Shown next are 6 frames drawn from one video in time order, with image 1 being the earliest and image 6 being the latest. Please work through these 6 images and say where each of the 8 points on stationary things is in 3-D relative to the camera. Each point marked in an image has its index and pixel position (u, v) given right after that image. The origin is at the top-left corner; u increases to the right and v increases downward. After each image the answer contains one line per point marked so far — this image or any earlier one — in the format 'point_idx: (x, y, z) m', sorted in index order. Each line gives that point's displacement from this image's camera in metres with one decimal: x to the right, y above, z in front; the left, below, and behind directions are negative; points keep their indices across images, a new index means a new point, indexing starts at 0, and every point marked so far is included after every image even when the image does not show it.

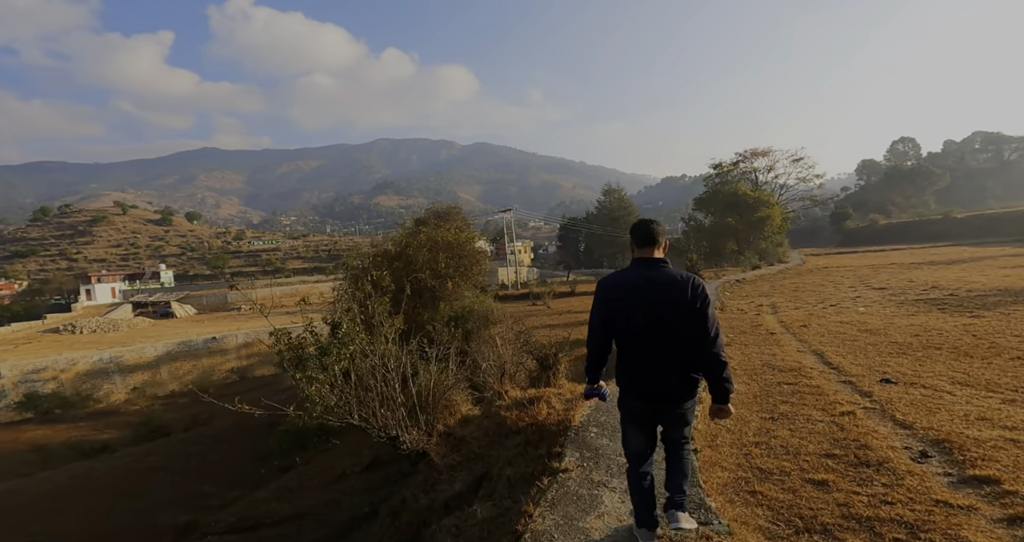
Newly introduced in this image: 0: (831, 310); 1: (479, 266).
0: (+7.5, -0.9, +12.1) m
1: (-1.1, +0.1, +17.8) m
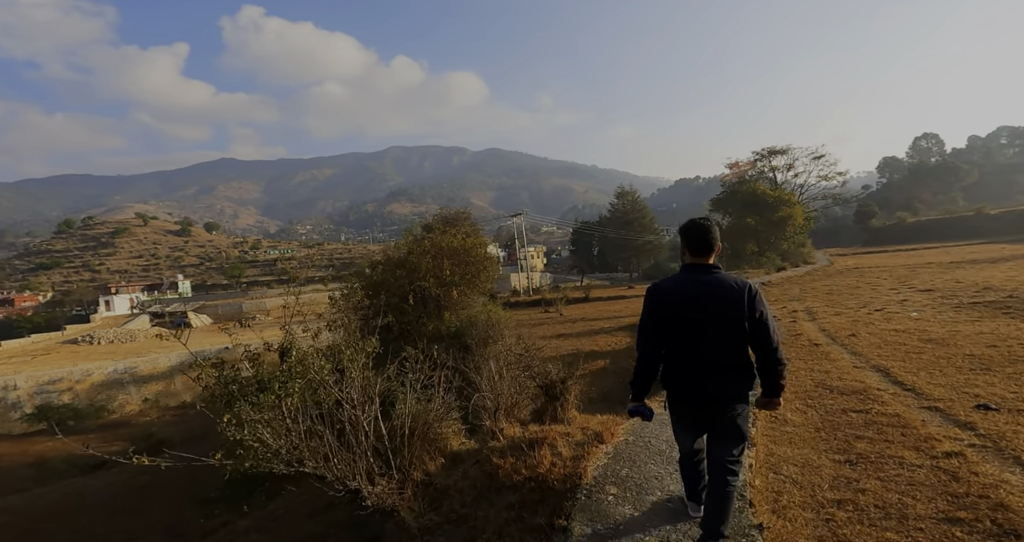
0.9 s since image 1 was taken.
0: (+7.7, -0.9, +10.8) m
1: (-0.7, -0.1, +16.8) m
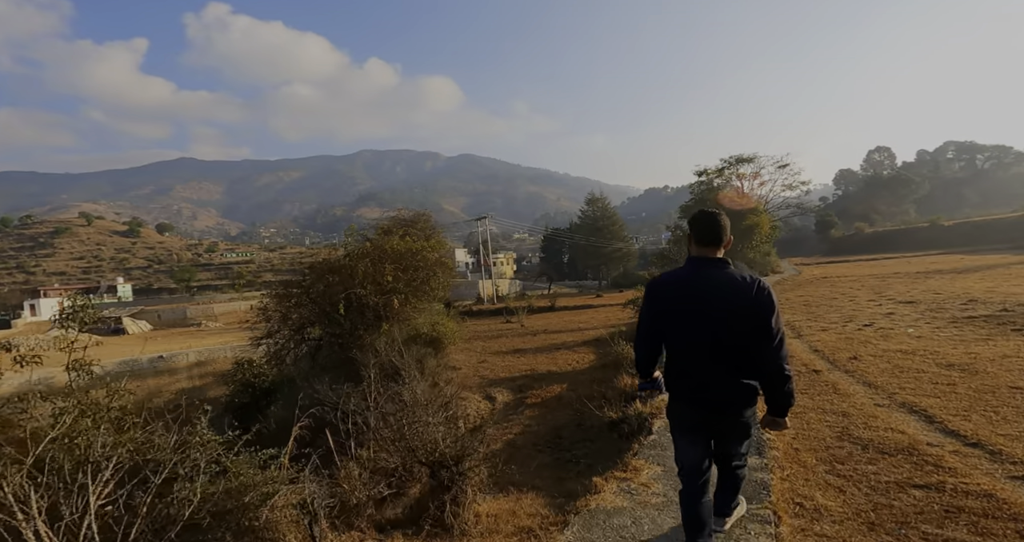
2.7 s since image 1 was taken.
0: (+6.6, -1.1, +9.5) m
1: (-2.2, -0.3, +15.0) m
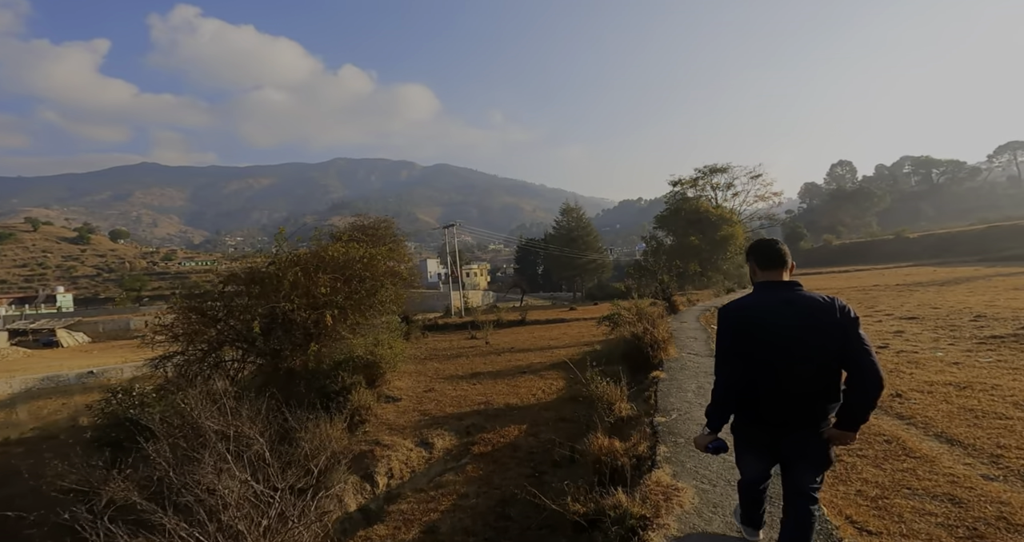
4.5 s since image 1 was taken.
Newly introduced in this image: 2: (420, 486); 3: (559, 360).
0: (+5.8, -1.3, +7.9) m
1: (-3.2, -0.5, +13.0) m
2: (-1.0, -2.4, +5.9) m
3: (+1.2, -2.2, +12.8) m
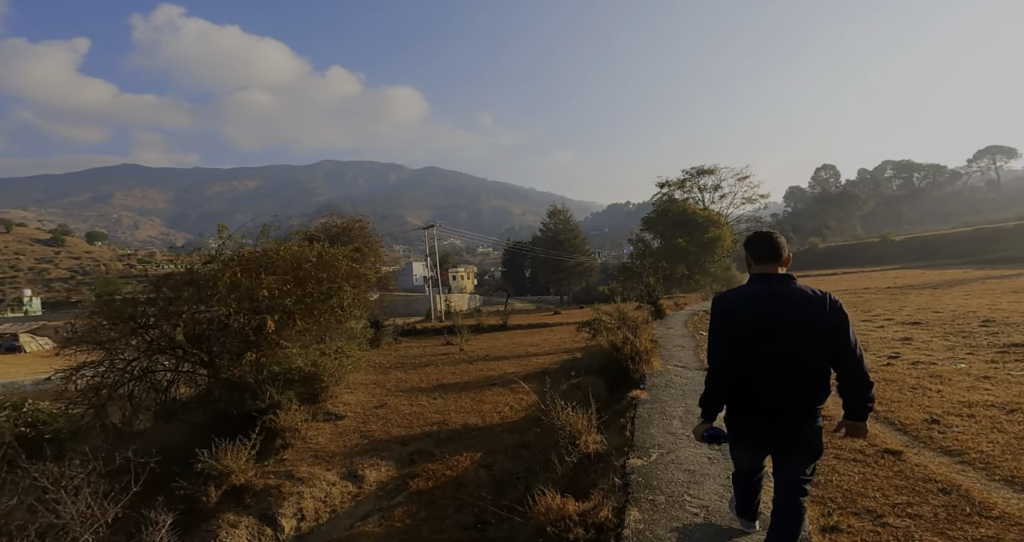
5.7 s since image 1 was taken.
0: (+5.2, -1.3, +6.9) m
1: (-3.9, -0.5, +11.7) m
2: (-1.5, -2.4, +4.7) m
3: (+0.5, -2.2, +11.6) m
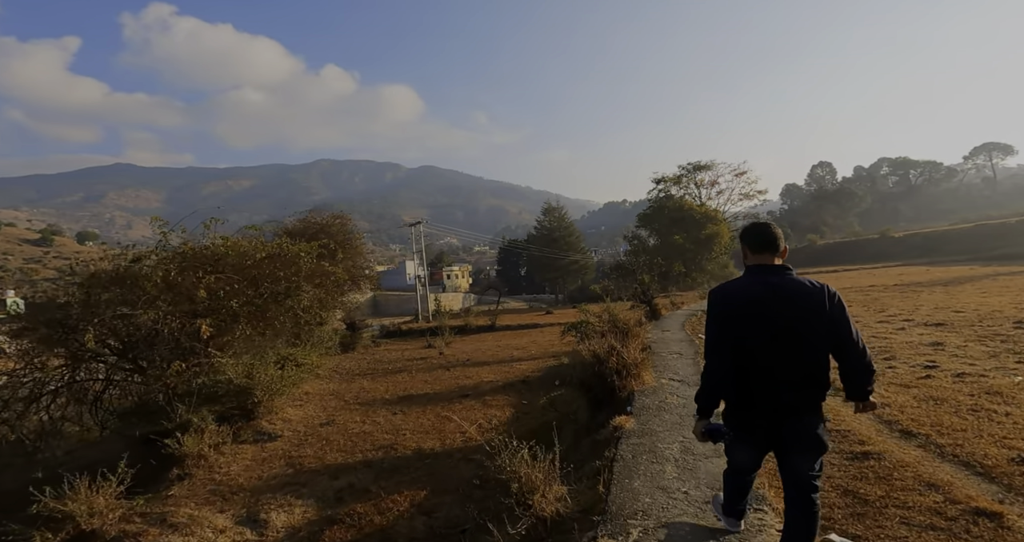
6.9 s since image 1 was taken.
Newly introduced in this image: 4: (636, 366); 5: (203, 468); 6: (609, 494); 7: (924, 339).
0: (+4.8, -1.2, +5.6) m
1: (-4.4, -0.5, +10.5) m
2: (-2.0, -2.3, +3.4) m
3: (0.0, -2.2, +10.4) m
4: (+1.4, -1.1, +6.1) m
5: (-3.2, -2.1, +5.5) m
6: (+0.6, -1.3, +3.0) m
7: (+6.8, -1.1, +8.5) m
